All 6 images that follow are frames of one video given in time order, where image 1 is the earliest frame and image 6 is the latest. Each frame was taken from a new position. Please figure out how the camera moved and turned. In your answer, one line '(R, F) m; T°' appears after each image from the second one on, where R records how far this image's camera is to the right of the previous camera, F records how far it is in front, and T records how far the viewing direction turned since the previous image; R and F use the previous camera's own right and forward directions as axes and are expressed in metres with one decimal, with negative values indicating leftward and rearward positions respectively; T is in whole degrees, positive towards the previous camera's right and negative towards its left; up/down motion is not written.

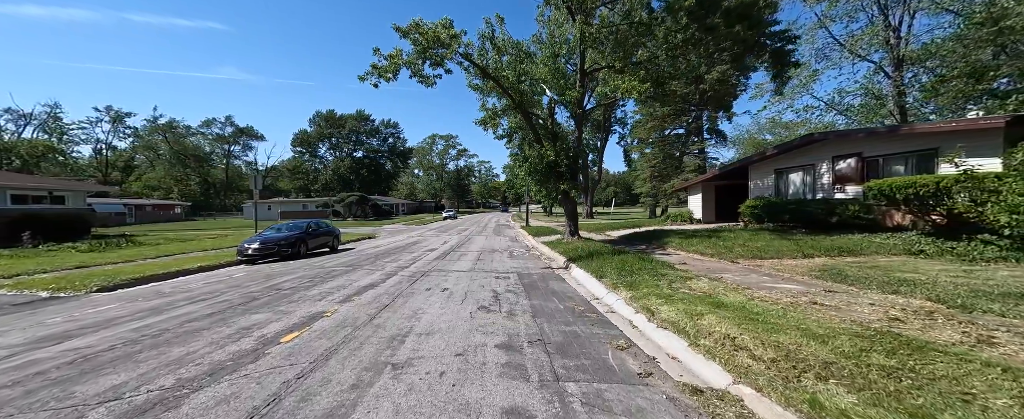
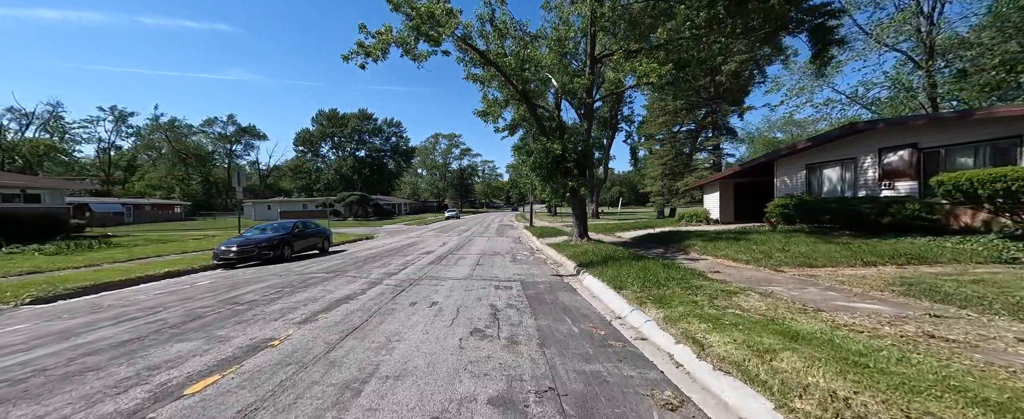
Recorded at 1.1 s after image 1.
(0.0, +1.4) m; -1°
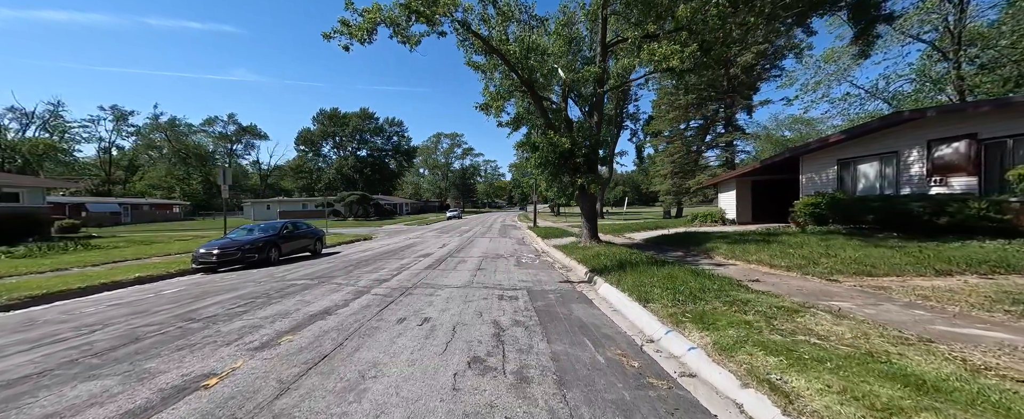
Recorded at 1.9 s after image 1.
(-0.1, +1.1) m; 0°
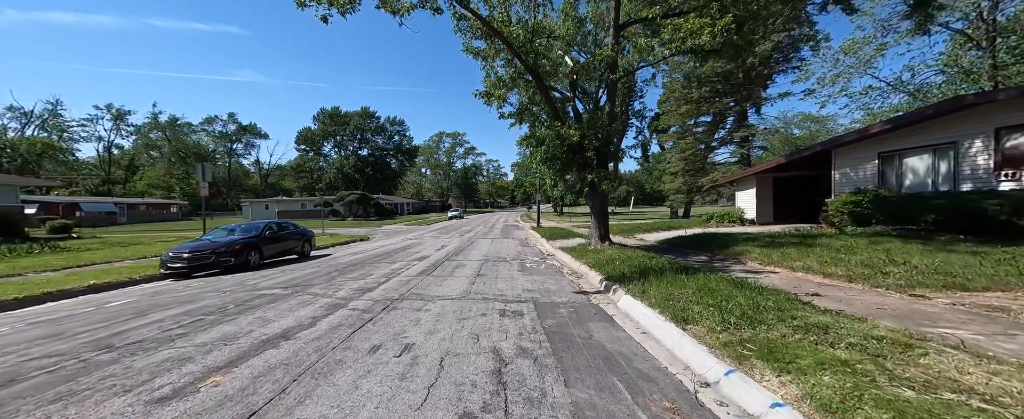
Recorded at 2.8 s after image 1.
(0.0, +1.2) m; 0°
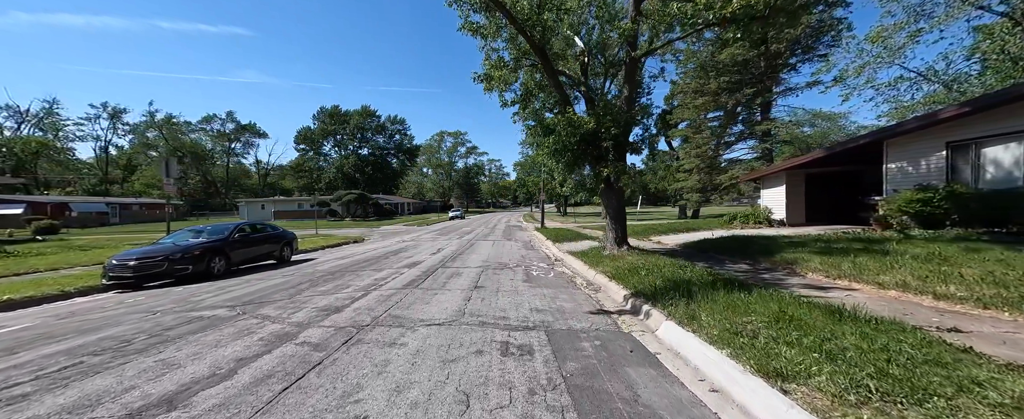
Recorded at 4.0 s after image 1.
(0.0, +1.7) m; 0°
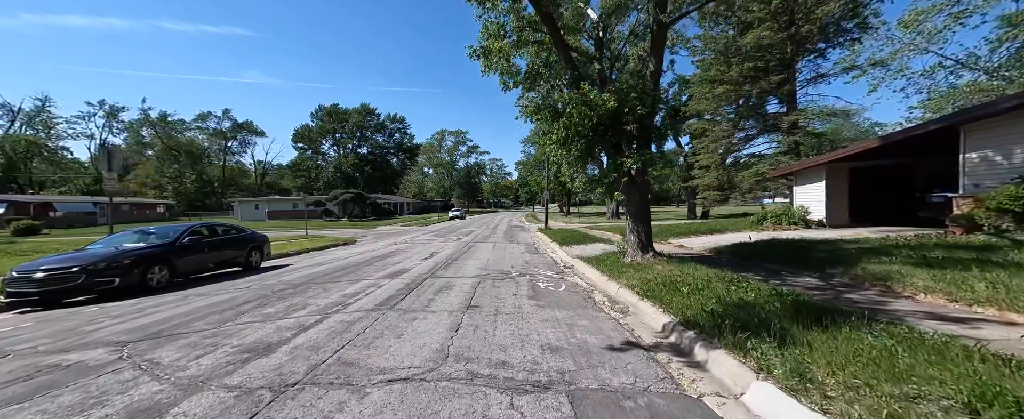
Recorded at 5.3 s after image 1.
(0.0, +1.9) m; 0°
